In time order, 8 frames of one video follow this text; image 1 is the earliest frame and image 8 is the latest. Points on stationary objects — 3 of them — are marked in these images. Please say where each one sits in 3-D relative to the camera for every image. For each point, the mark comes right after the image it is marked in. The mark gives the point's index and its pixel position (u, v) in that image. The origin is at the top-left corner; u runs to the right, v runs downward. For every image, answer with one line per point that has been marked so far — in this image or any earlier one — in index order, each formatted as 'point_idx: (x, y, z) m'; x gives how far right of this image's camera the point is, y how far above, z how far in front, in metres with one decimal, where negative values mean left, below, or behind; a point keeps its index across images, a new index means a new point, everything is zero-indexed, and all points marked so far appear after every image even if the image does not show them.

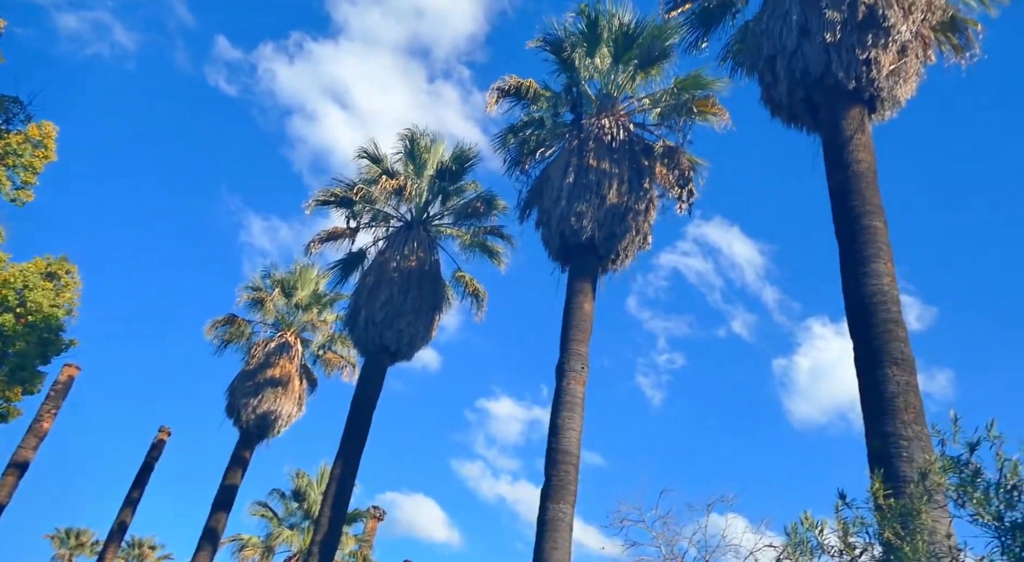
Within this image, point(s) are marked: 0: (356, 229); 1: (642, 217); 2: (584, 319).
0: (-2.5, +0.8, +14.8) m
1: (+2.8, +1.4, +19.7) m
2: (+1.4, -0.7, +18.1) m
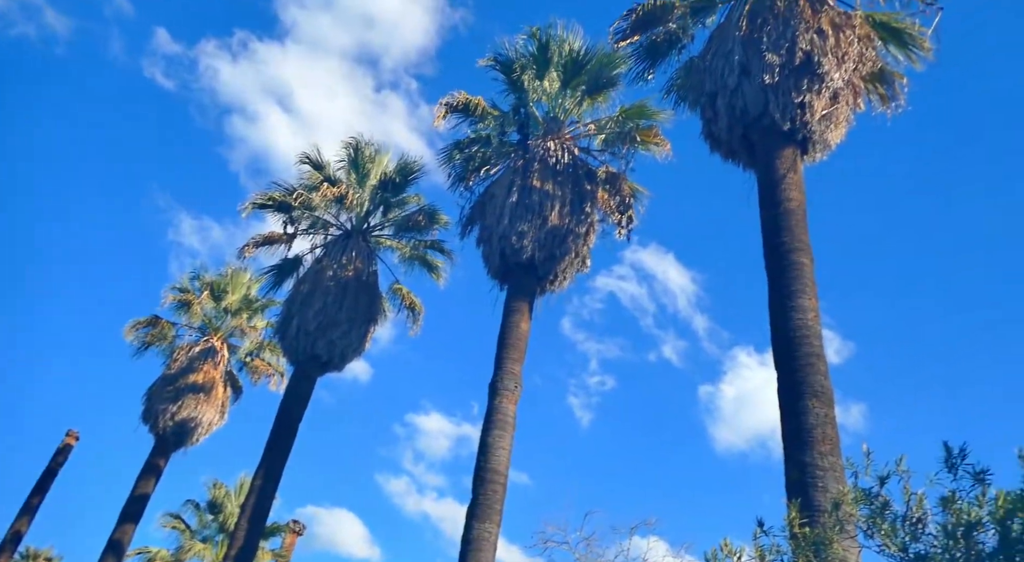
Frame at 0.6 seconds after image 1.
0: (-3.4, +0.7, +14.8) m
1: (+1.5, +0.9, +20.1) m
2: (+0.2, -1.1, +18.4) m
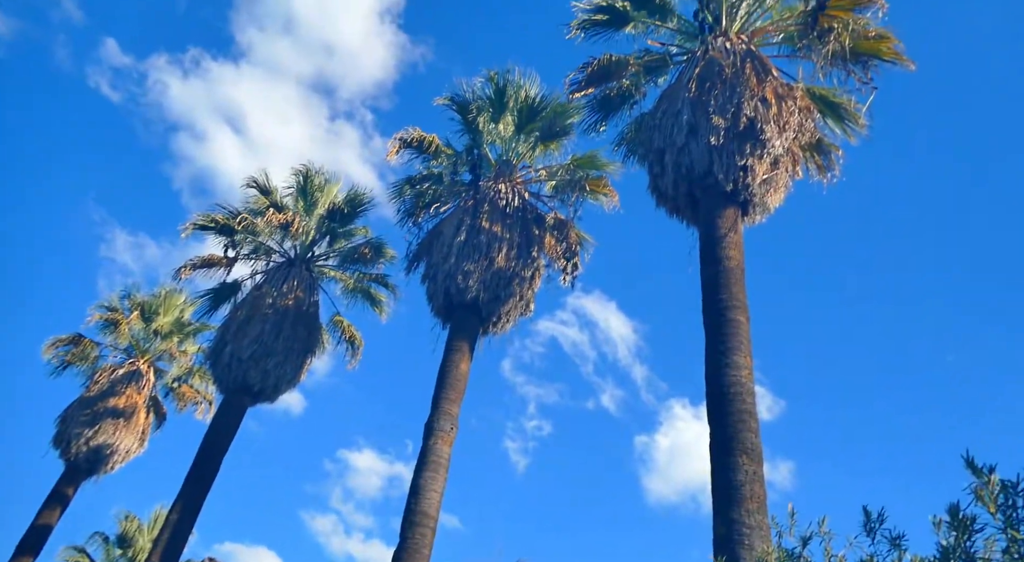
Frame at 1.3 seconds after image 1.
0: (-4.3, +0.3, +14.7) m
1: (+0.4, 0.0, +20.2) m
2: (-1.0, -1.9, +18.4) m
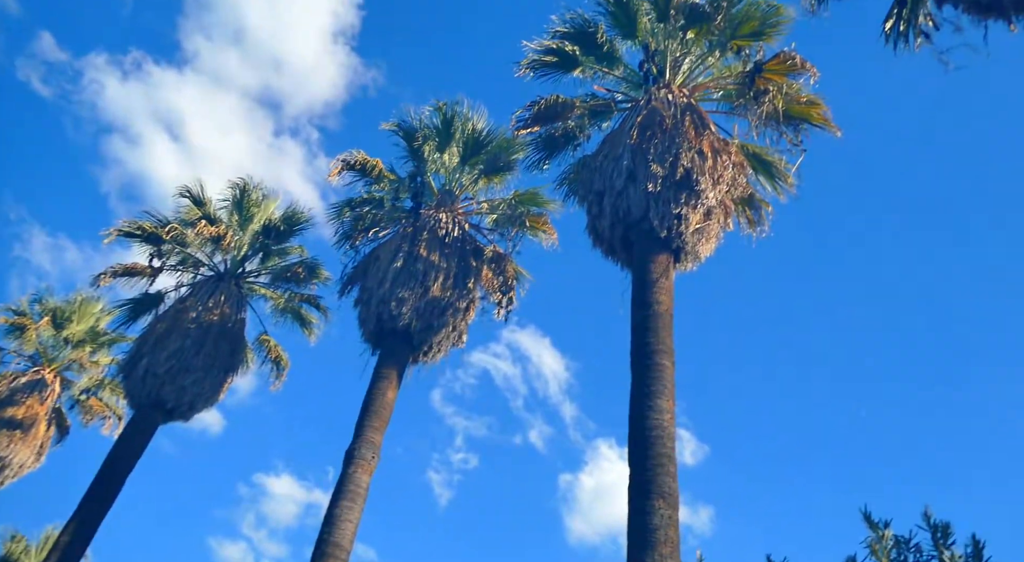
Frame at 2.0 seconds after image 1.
0: (-5.3, +0.1, +14.4) m
1: (-1.1, -0.7, +20.2) m
2: (-2.4, -2.4, +18.2) m
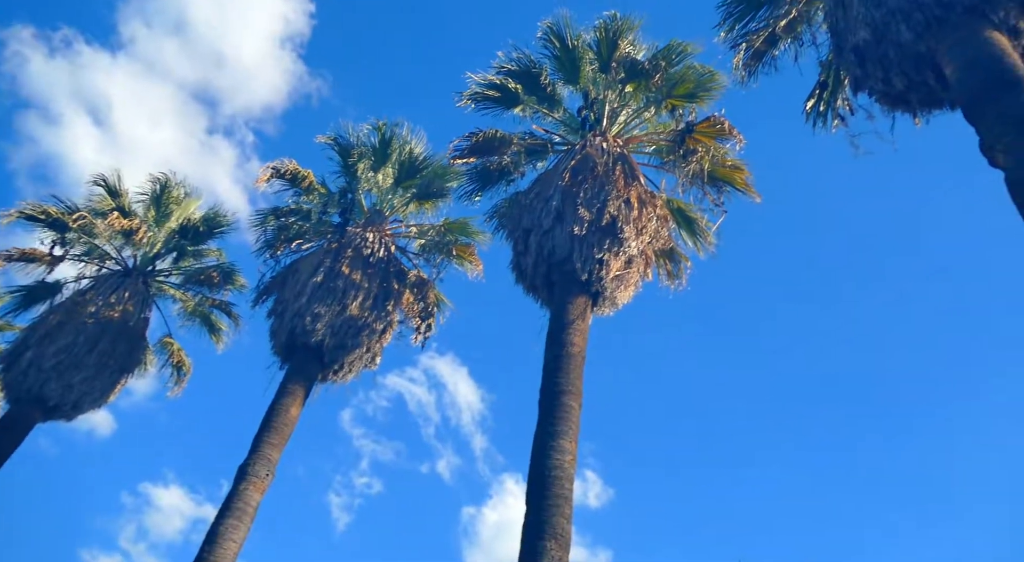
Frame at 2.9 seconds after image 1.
0: (-6.5, +0.3, +13.8) m
1: (-2.8, -1.2, +19.9) m
2: (-4.2, -2.7, +17.7) m
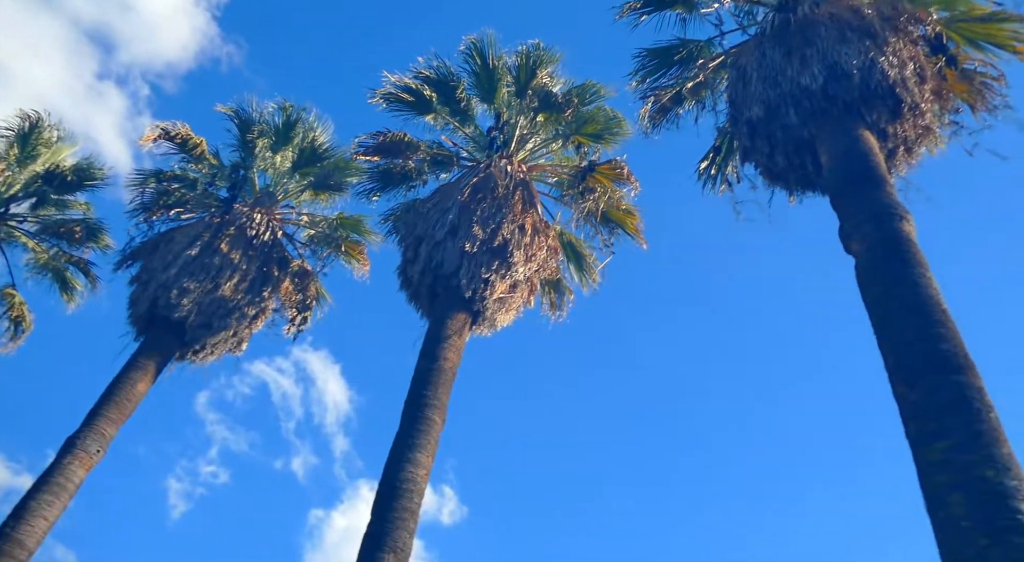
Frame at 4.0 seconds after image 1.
0: (-7.9, +1.2, +12.3) m
1: (-5.3, -0.8, +18.7) m
2: (-6.6, -2.0, +16.4) m
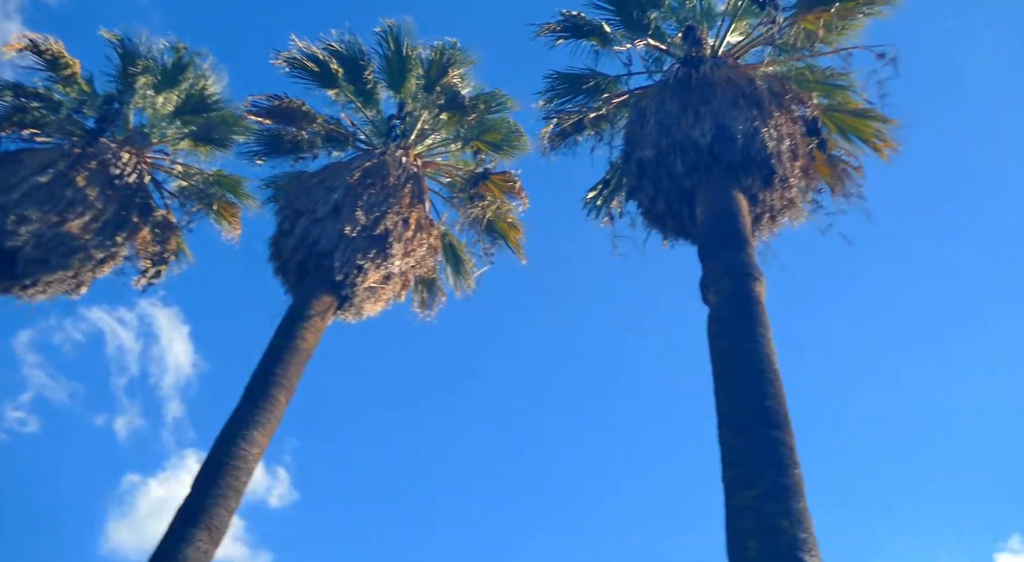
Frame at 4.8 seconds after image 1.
0: (-9.1, +2.7, +10.3) m
1: (-7.7, +0.3, +16.9) m
2: (-9.0, -0.7, +14.5) m
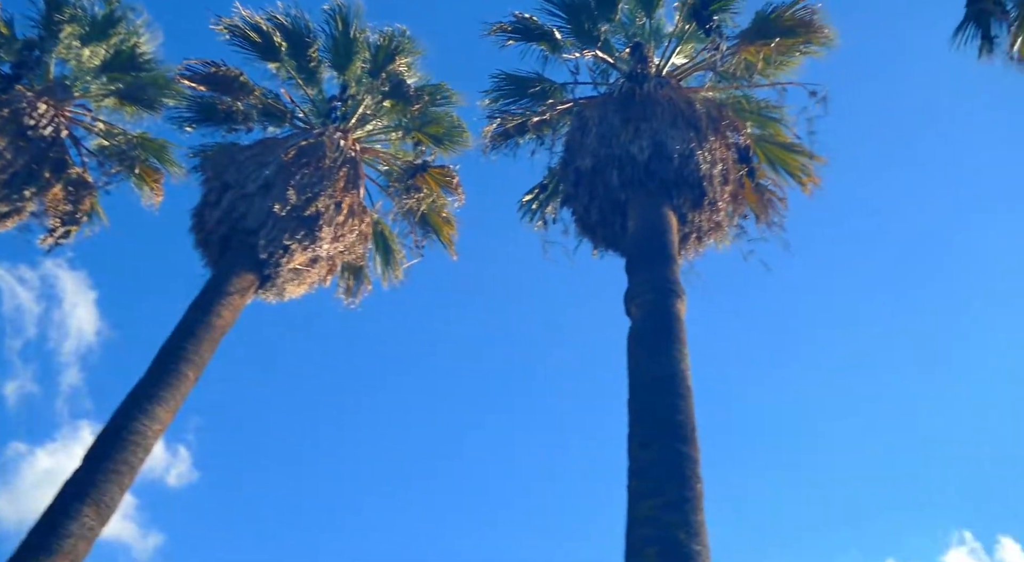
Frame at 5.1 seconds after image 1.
0: (-9.6, +3.6, +8.9) m
1: (-9.0, +1.1, +15.6) m
2: (-10.1, +0.2, +13.1) m
